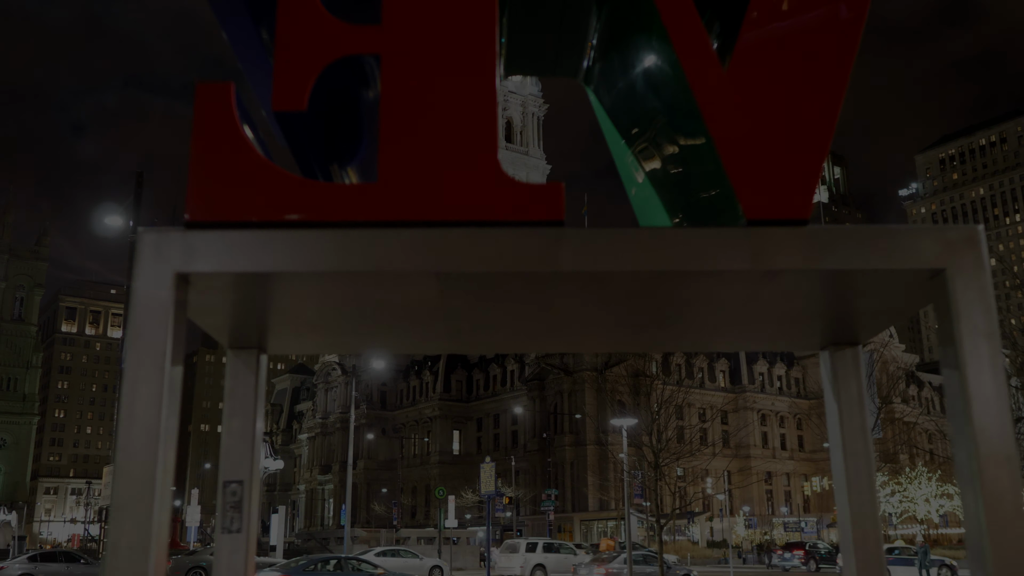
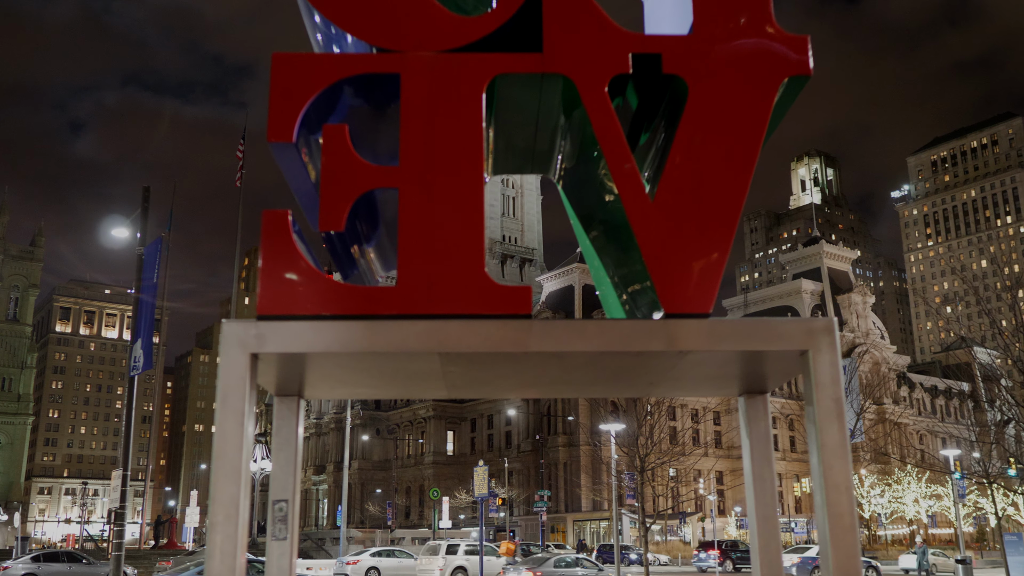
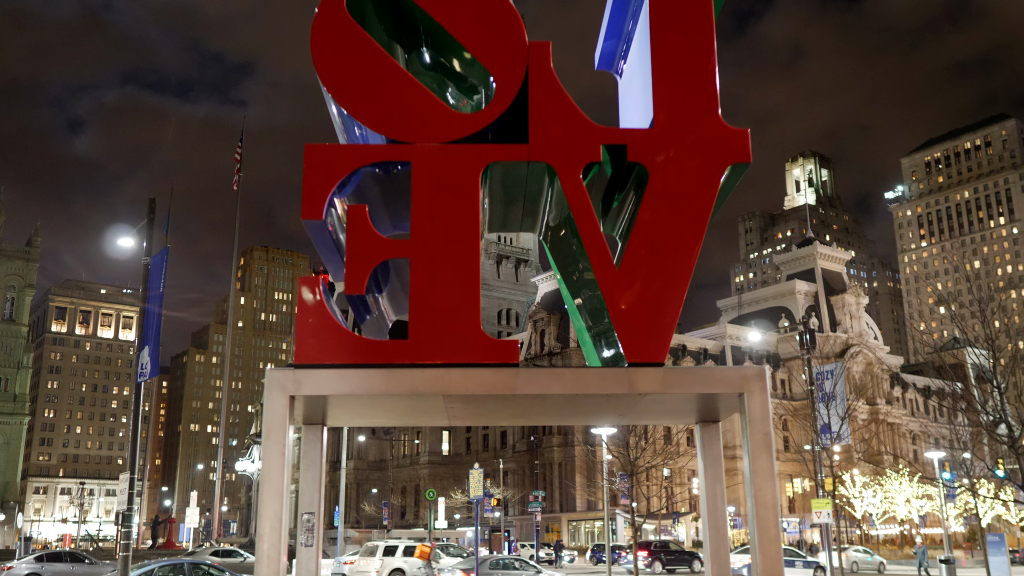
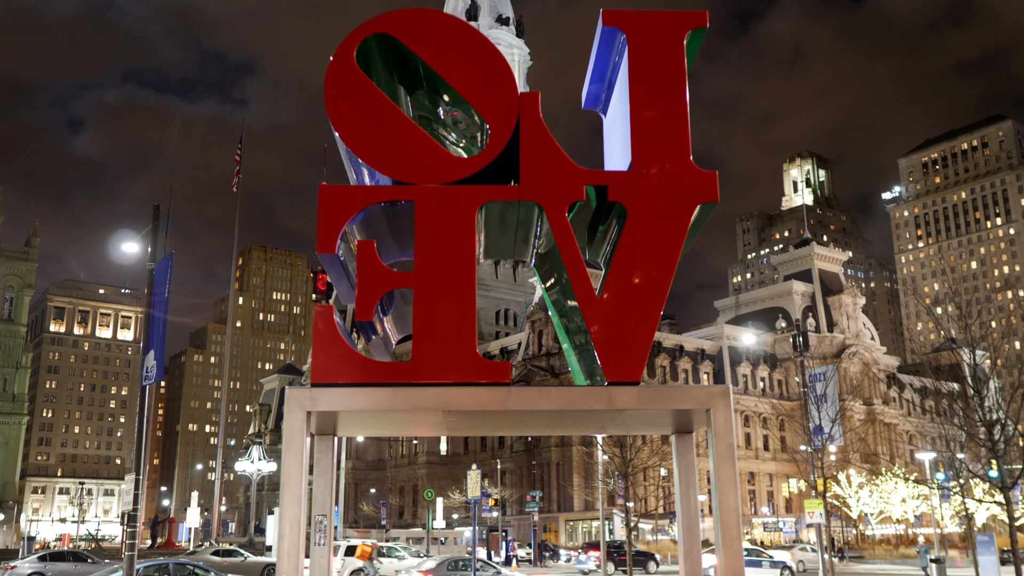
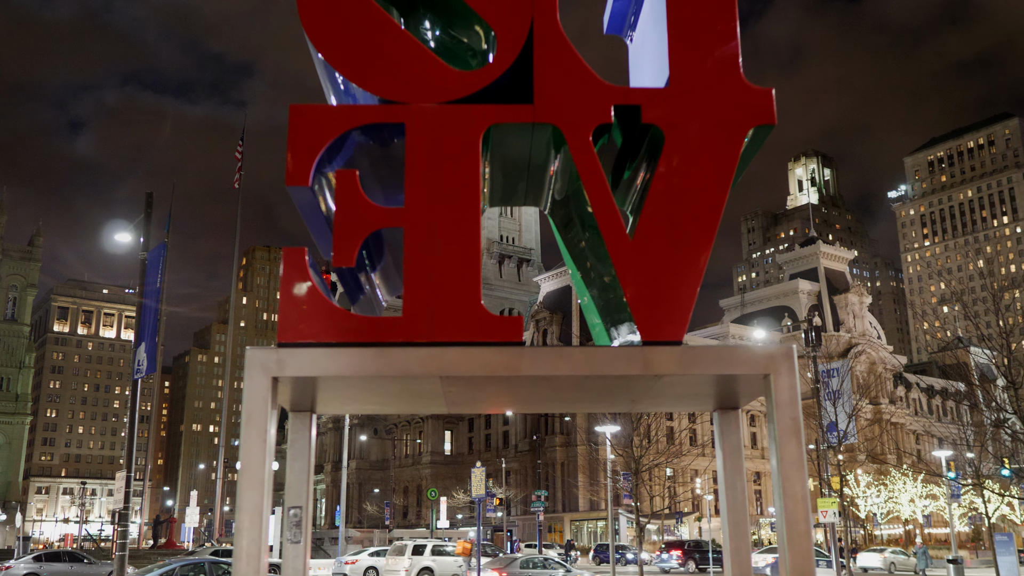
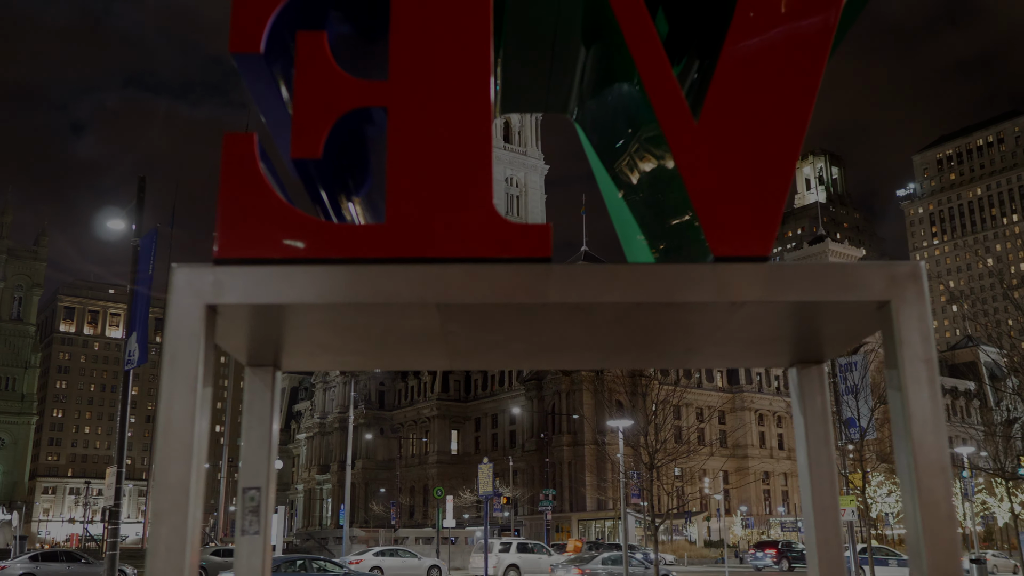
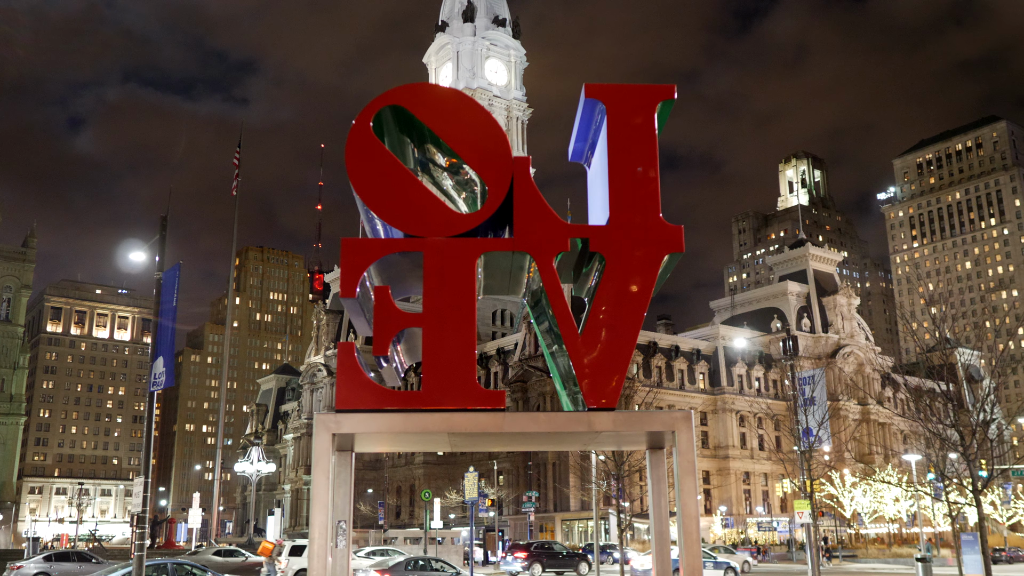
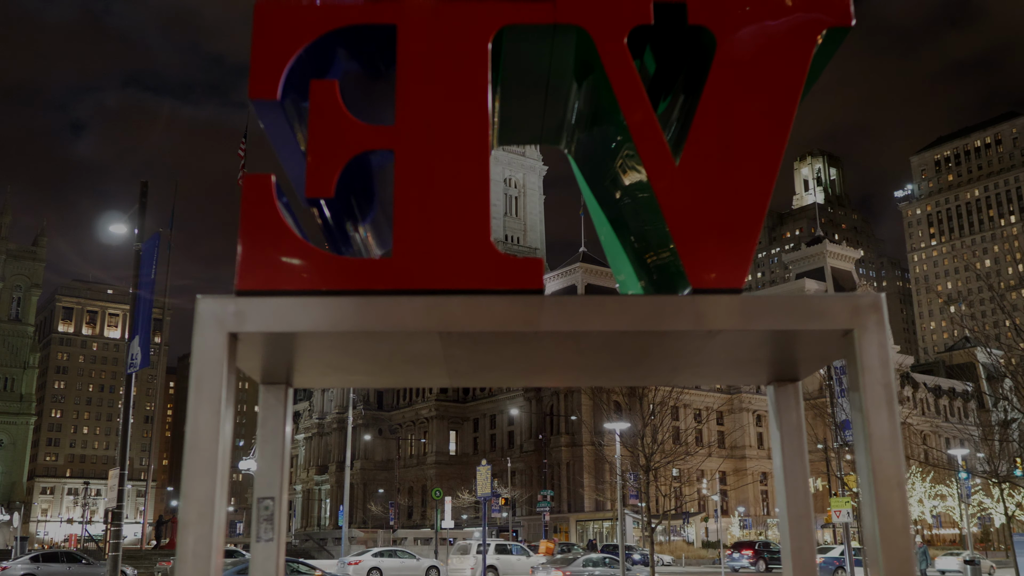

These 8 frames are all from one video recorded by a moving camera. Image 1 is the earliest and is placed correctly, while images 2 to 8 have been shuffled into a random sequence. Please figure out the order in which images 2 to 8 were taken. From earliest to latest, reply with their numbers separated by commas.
6, 8, 2, 5, 3, 4, 7
